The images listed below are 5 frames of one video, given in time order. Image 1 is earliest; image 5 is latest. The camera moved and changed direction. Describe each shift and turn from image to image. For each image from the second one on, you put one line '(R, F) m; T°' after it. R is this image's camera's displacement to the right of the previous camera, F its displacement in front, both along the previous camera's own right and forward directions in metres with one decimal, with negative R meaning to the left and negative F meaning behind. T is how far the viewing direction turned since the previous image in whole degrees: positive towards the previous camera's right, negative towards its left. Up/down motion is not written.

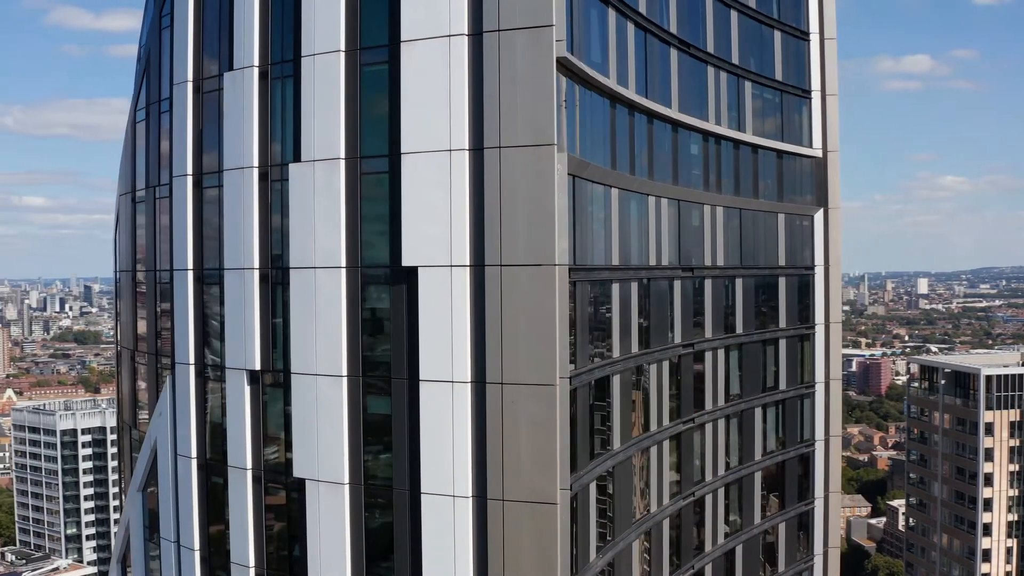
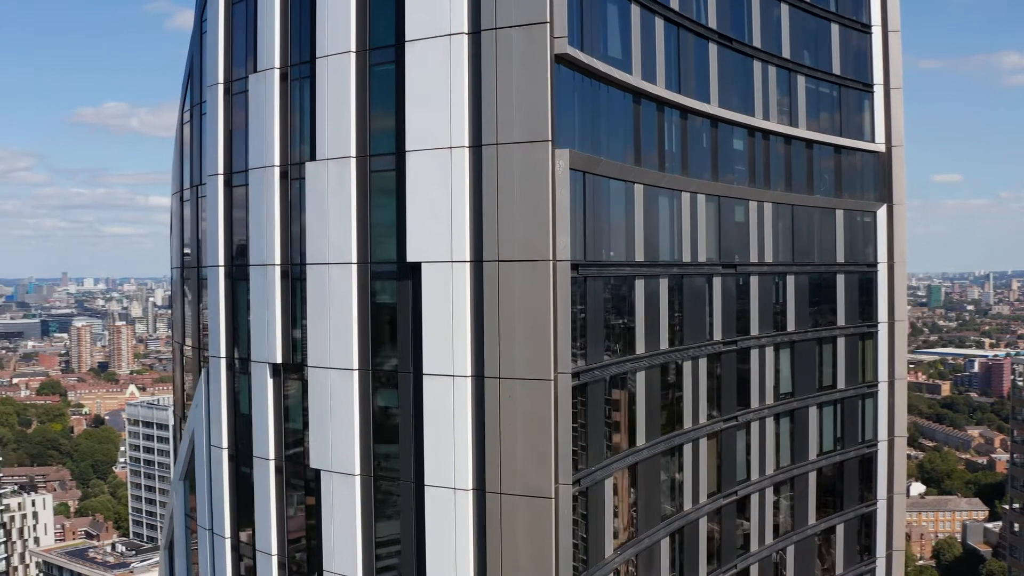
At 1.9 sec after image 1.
(+0.7, 0.0) m; -4°
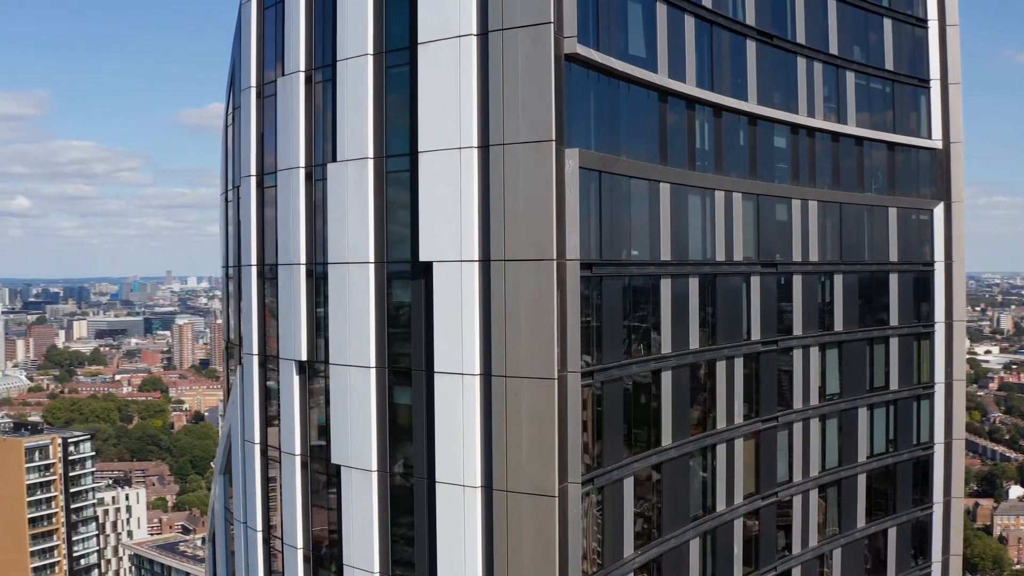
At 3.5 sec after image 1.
(+0.5, -0.1) m; -3°
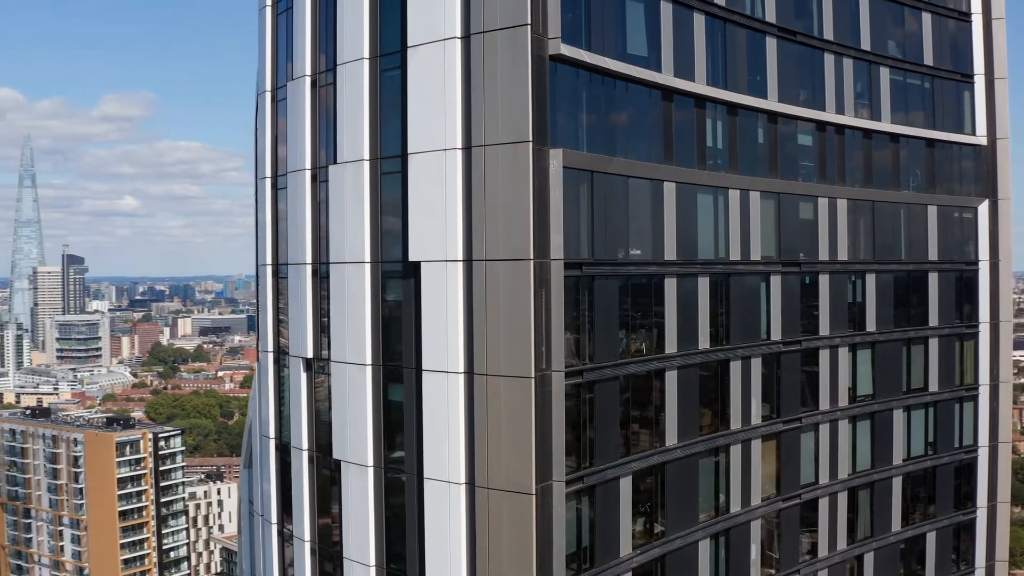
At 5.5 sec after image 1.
(+0.7, -0.2) m; -2°
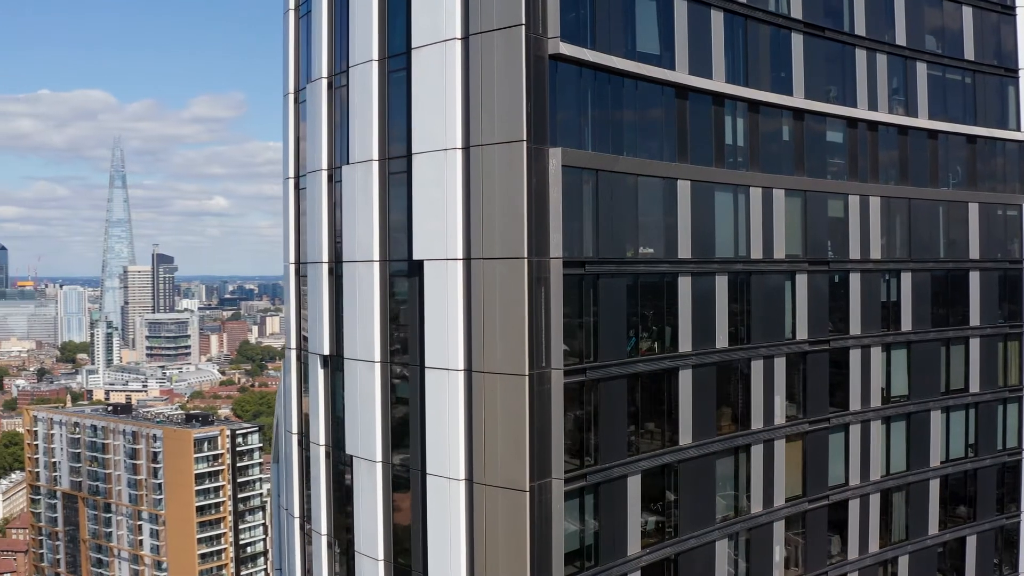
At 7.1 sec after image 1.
(+0.5, -0.1) m; -2°
